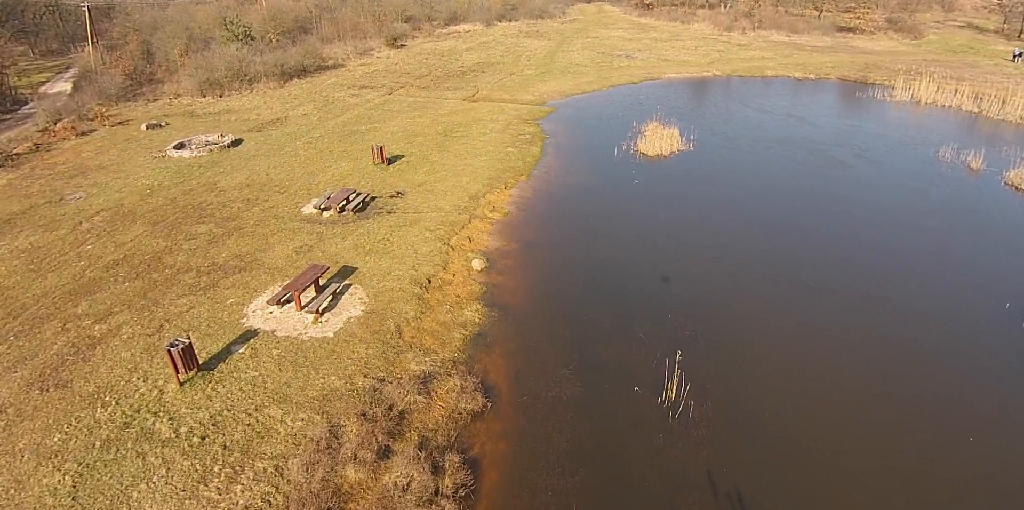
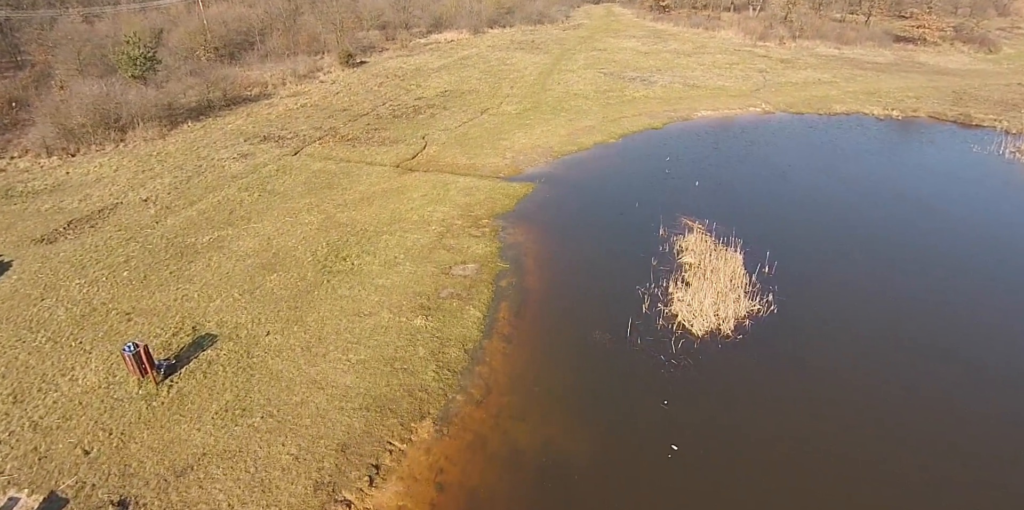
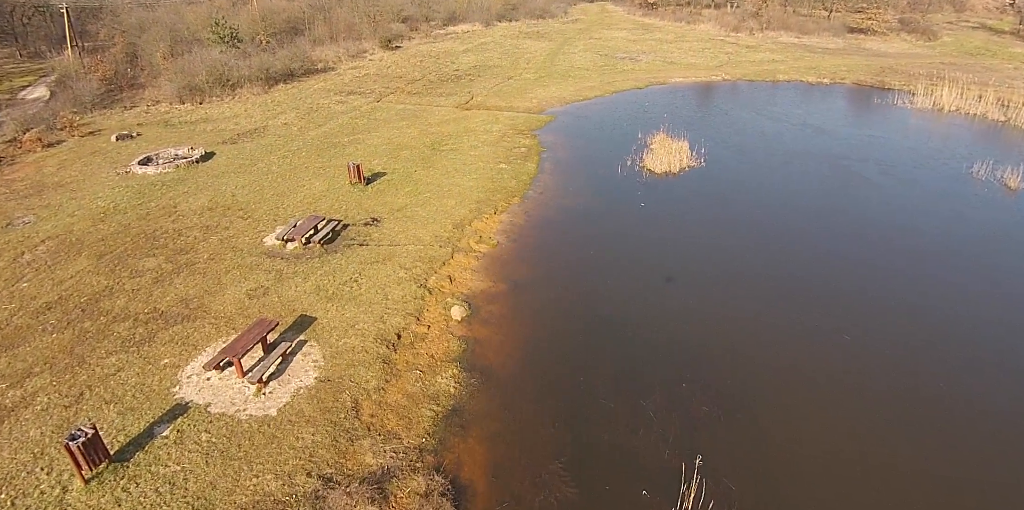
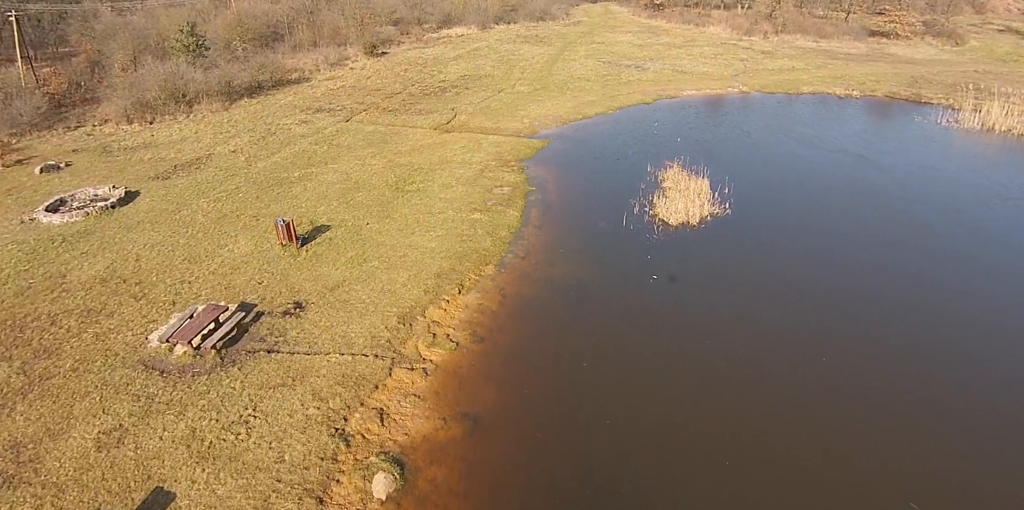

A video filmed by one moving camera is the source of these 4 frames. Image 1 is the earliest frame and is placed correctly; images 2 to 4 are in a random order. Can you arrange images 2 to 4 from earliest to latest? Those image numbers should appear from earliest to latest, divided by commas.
3, 4, 2
